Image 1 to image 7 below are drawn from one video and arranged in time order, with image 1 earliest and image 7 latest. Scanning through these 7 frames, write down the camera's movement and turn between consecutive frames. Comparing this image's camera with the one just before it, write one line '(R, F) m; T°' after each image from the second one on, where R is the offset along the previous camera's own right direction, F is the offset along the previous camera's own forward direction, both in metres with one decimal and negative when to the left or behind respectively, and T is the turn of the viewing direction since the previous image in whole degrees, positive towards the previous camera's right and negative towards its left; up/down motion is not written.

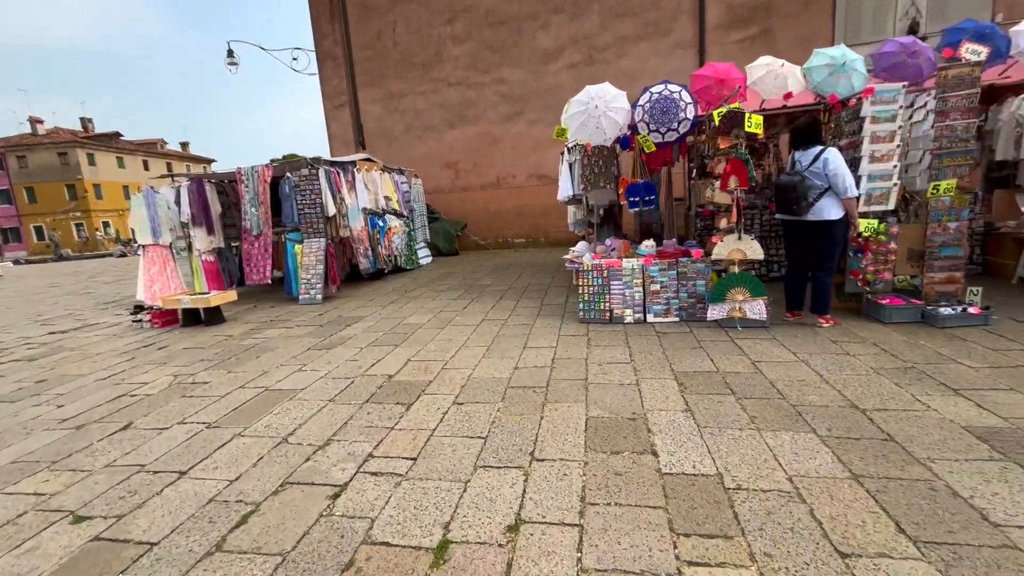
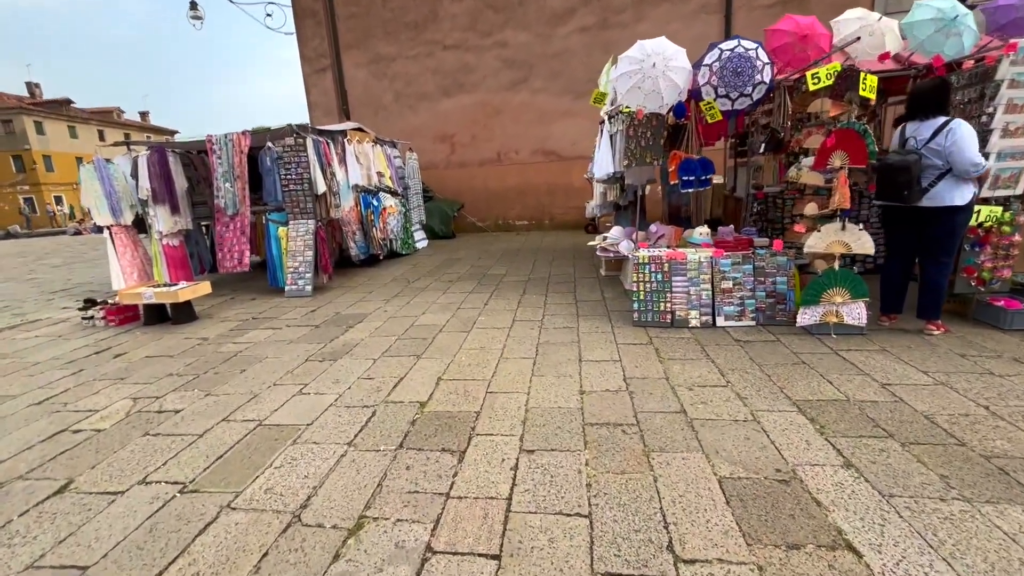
(-0.5, +0.8) m; +3°
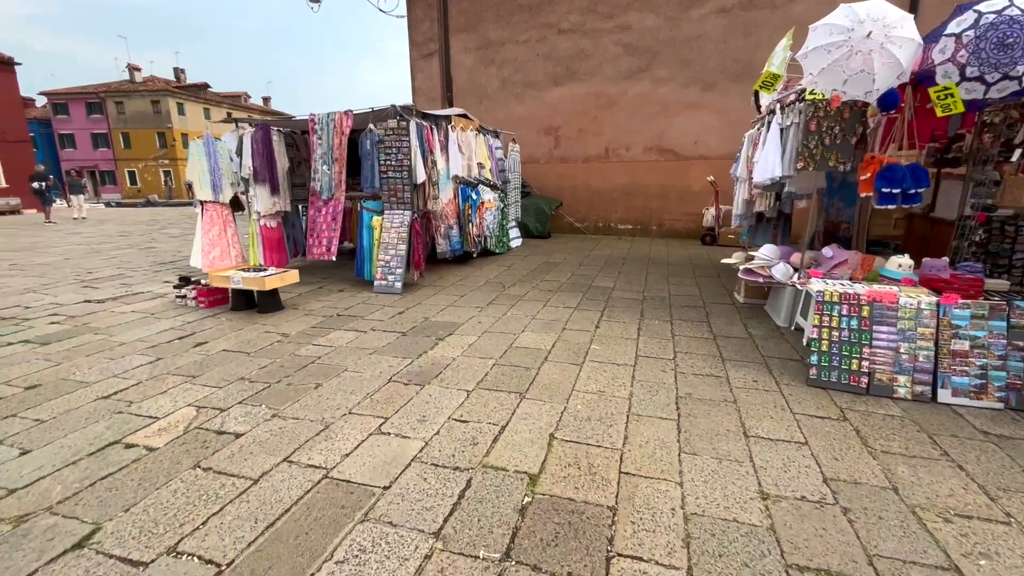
(-0.3, +0.7) m; -9°
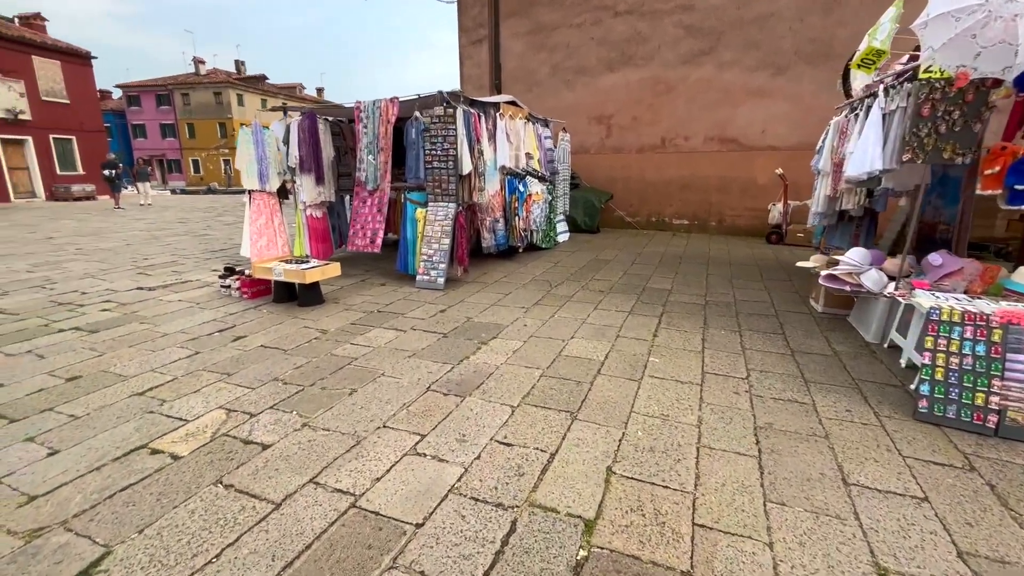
(-0.1, +0.3) m; -5°
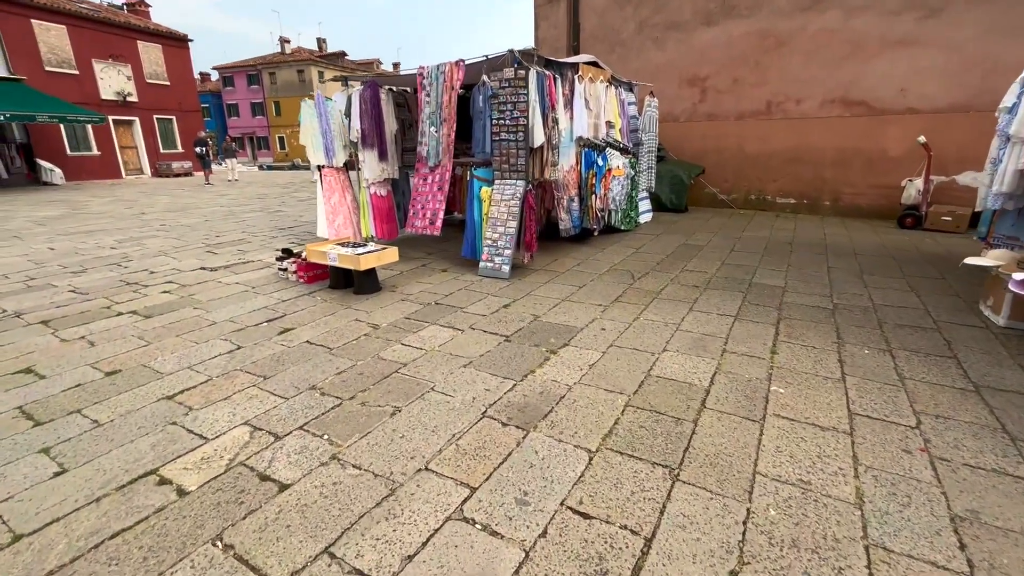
(-0.1, +0.6) m; -8°
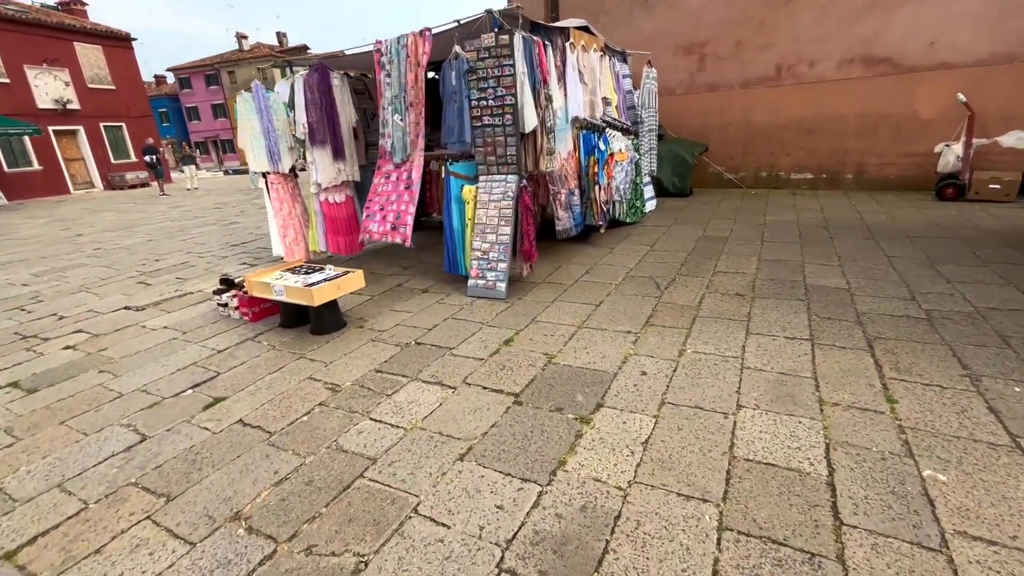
(-0.1, +0.8) m; +2°
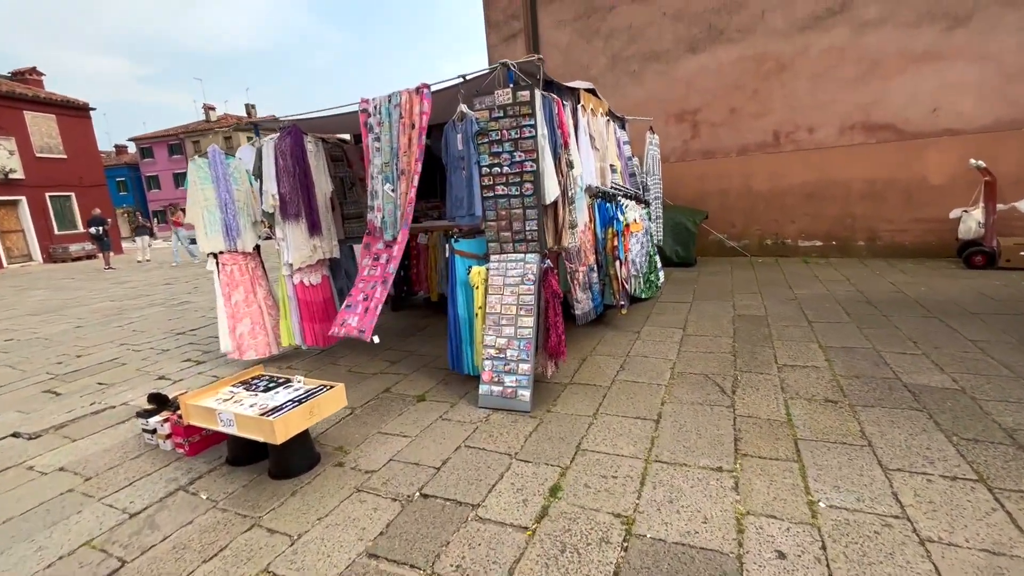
(-0.3, +0.7) m; +4°
